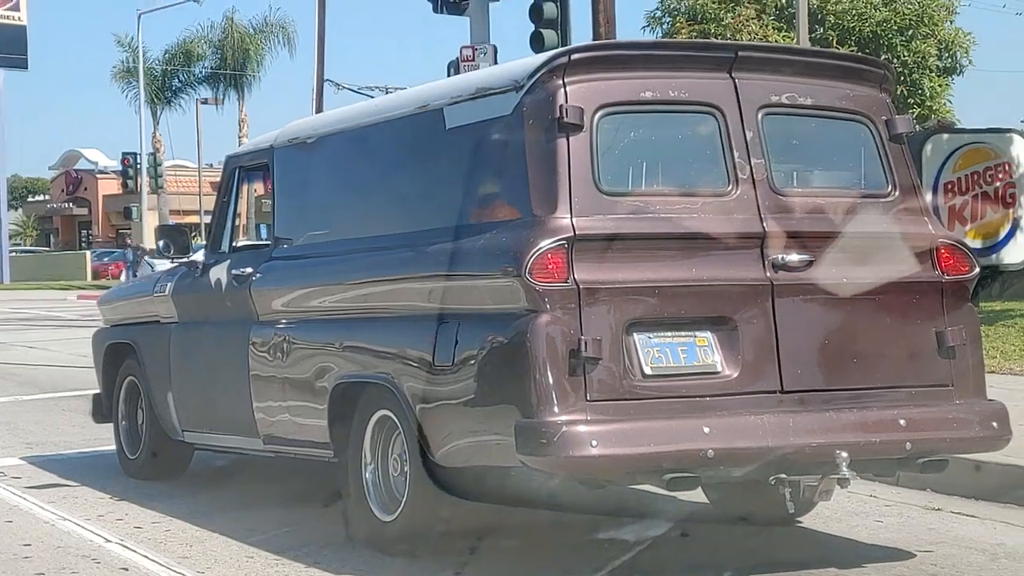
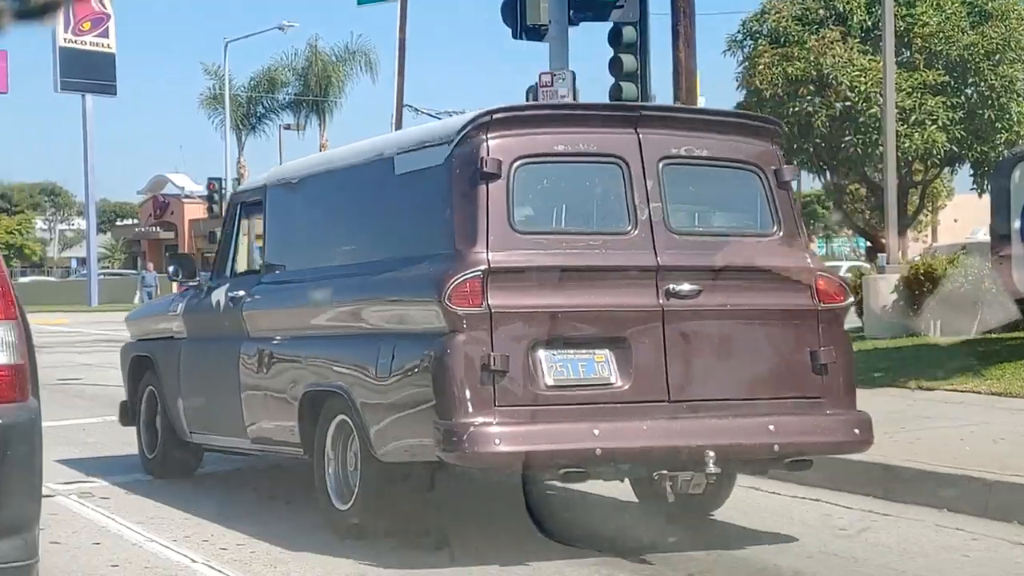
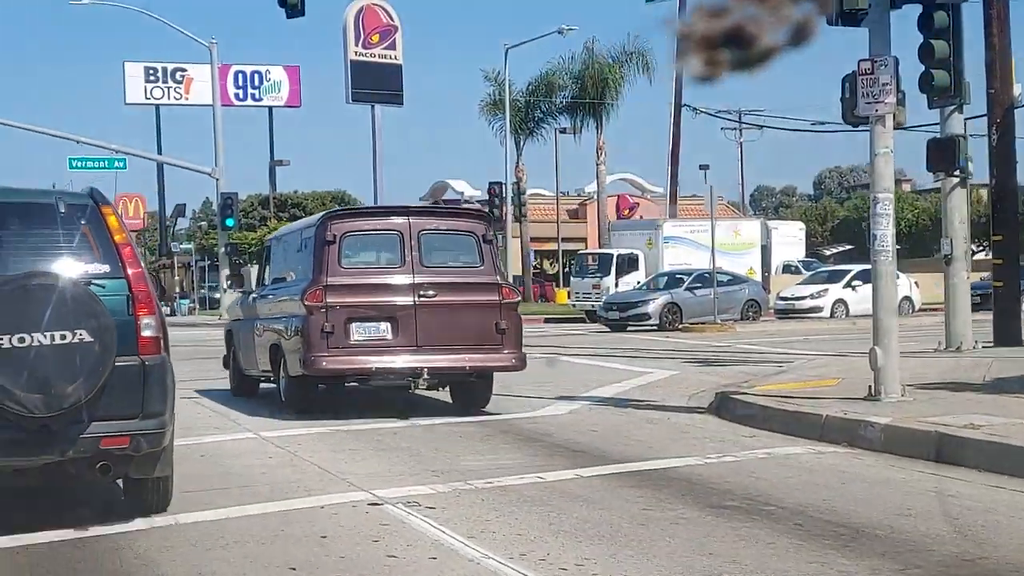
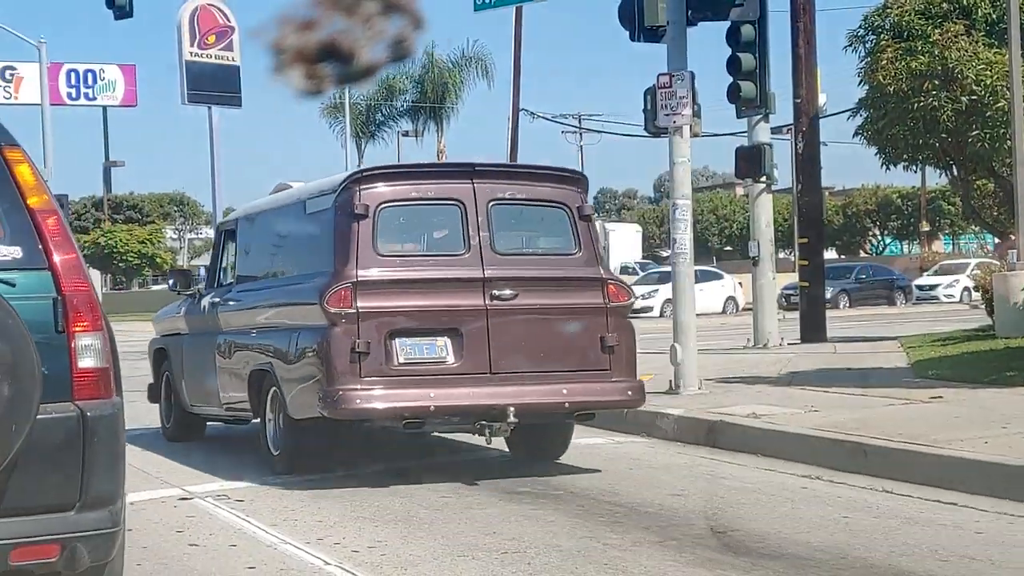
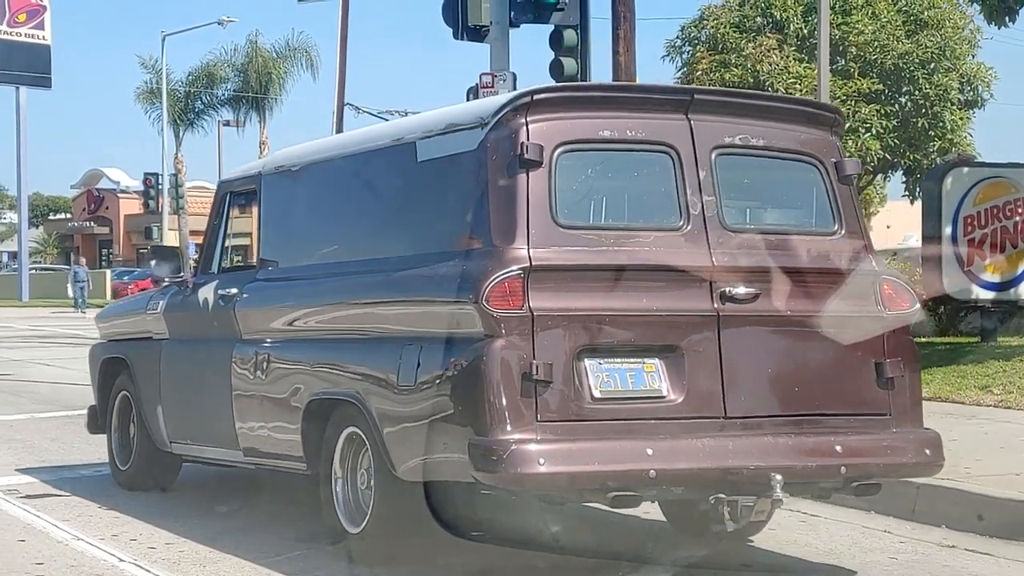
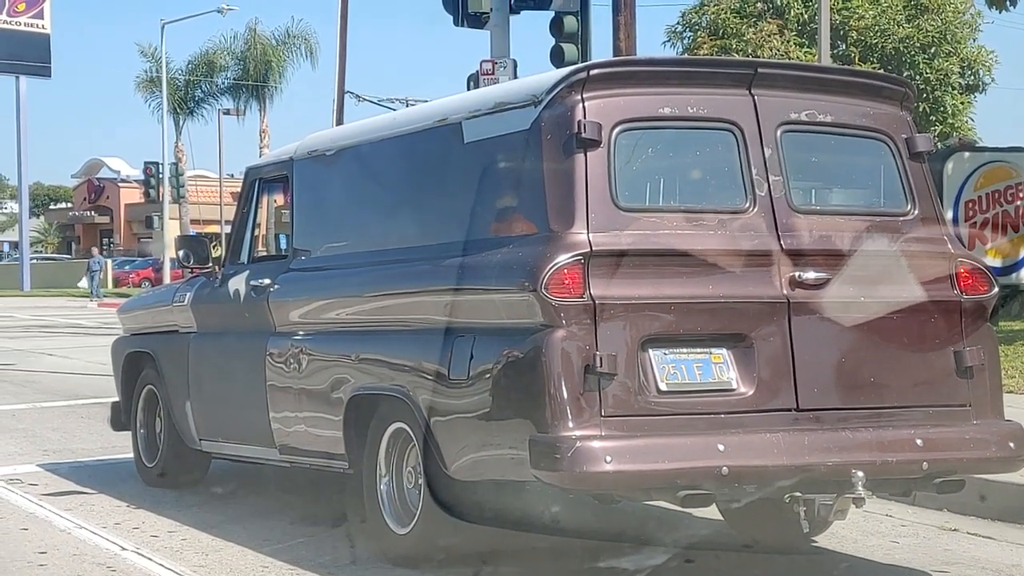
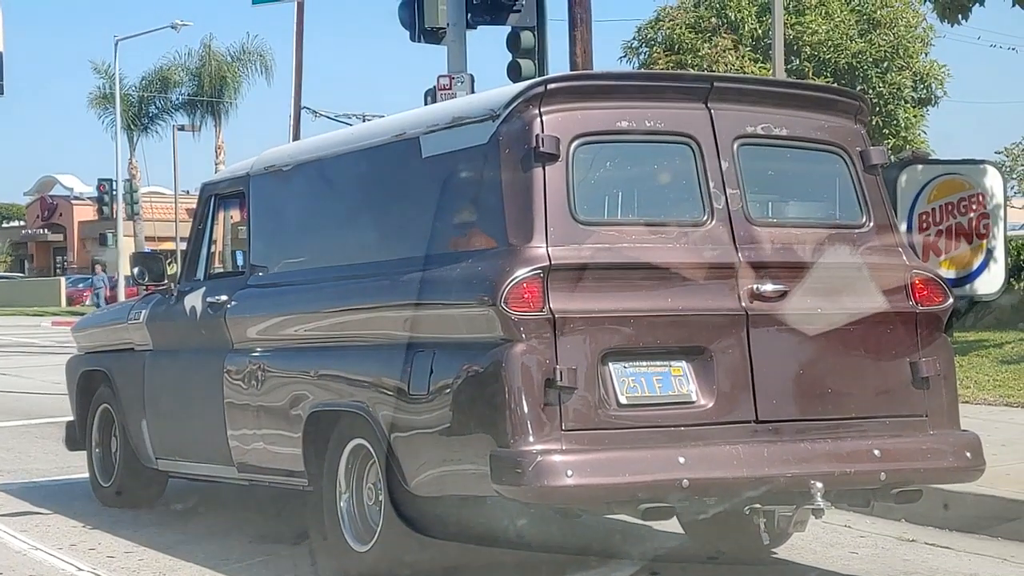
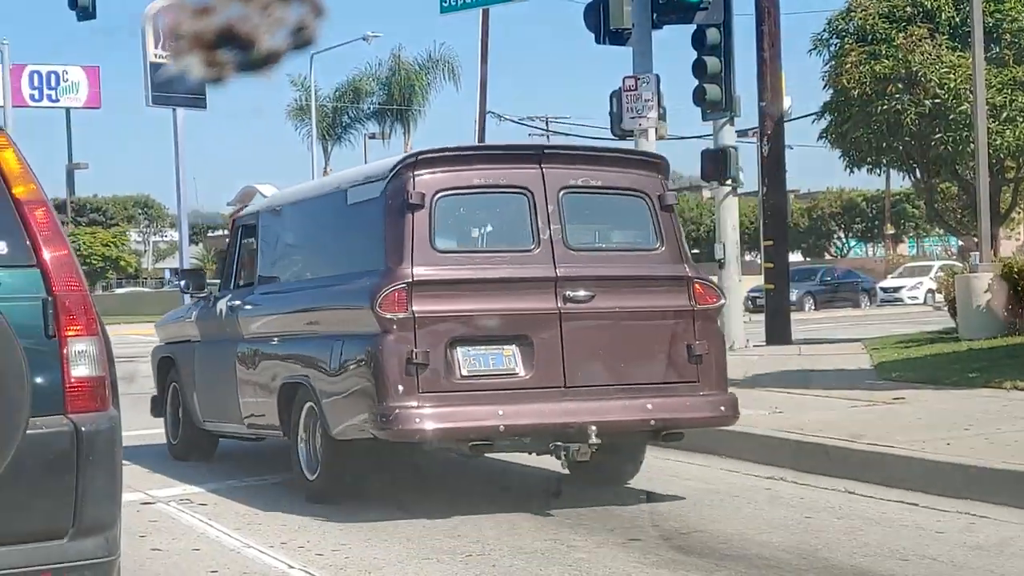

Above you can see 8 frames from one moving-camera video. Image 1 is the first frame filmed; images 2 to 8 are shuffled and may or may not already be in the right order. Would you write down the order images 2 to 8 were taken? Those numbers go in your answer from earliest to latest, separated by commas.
7, 6, 5, 2, 8, 4, 3
